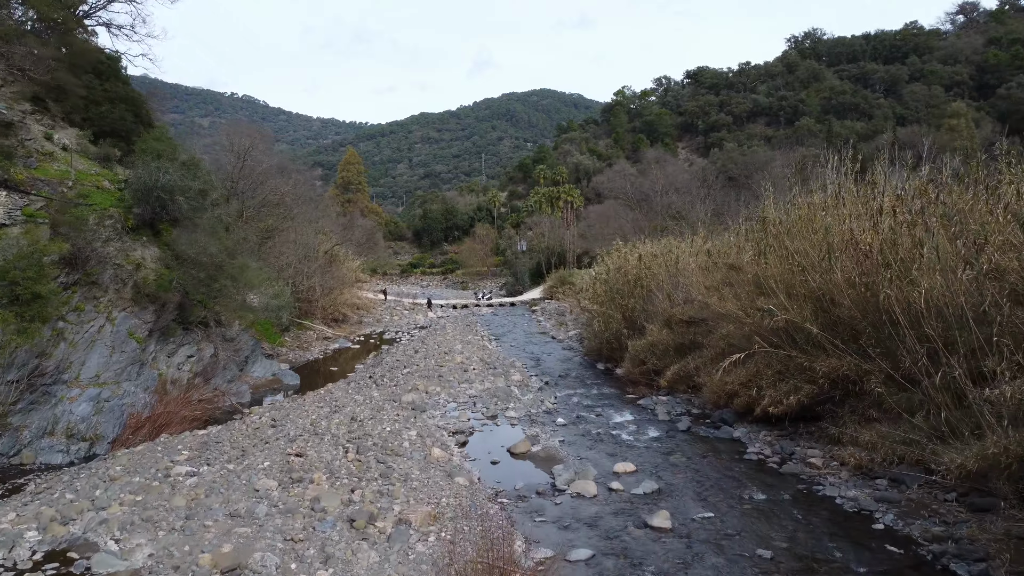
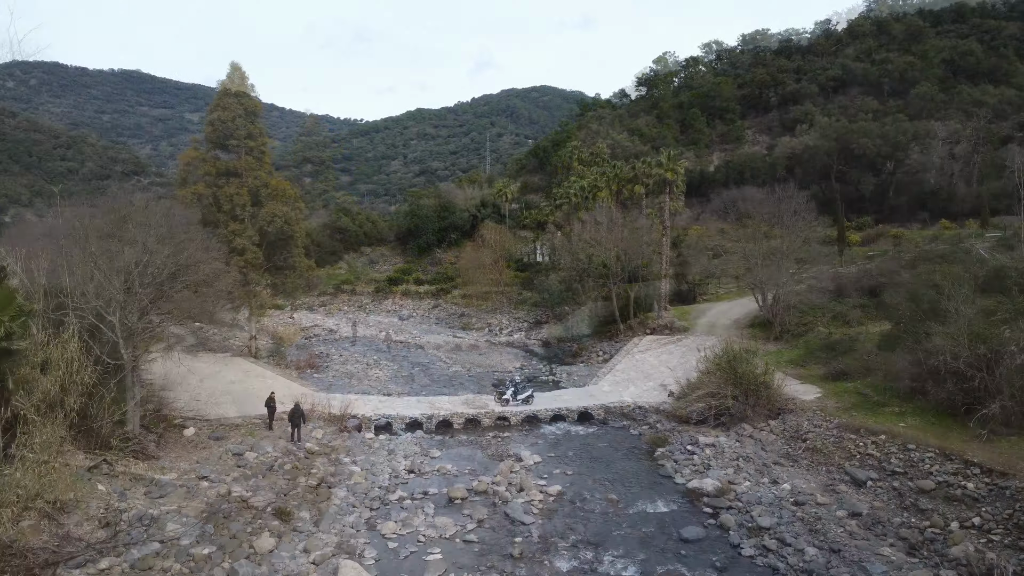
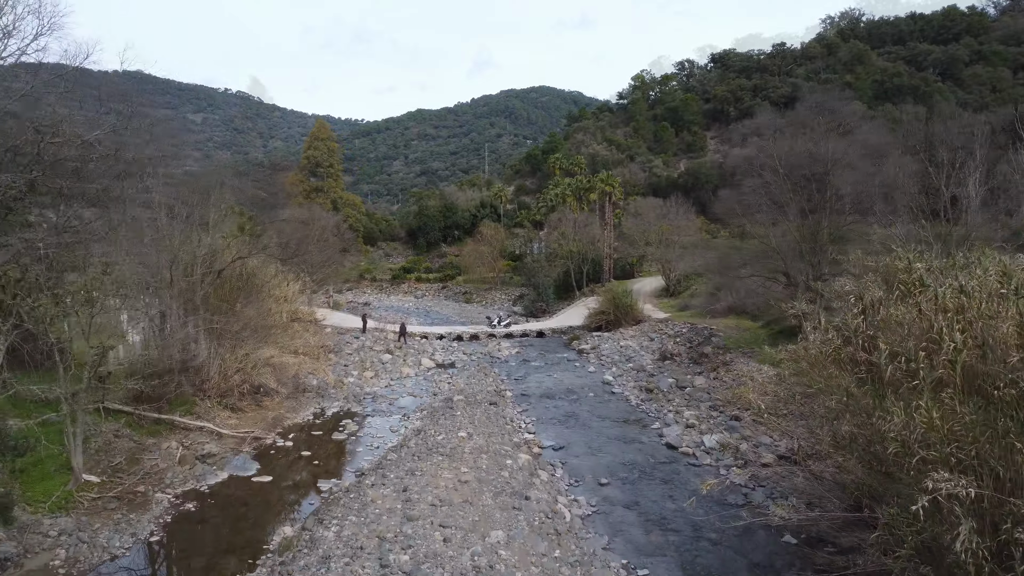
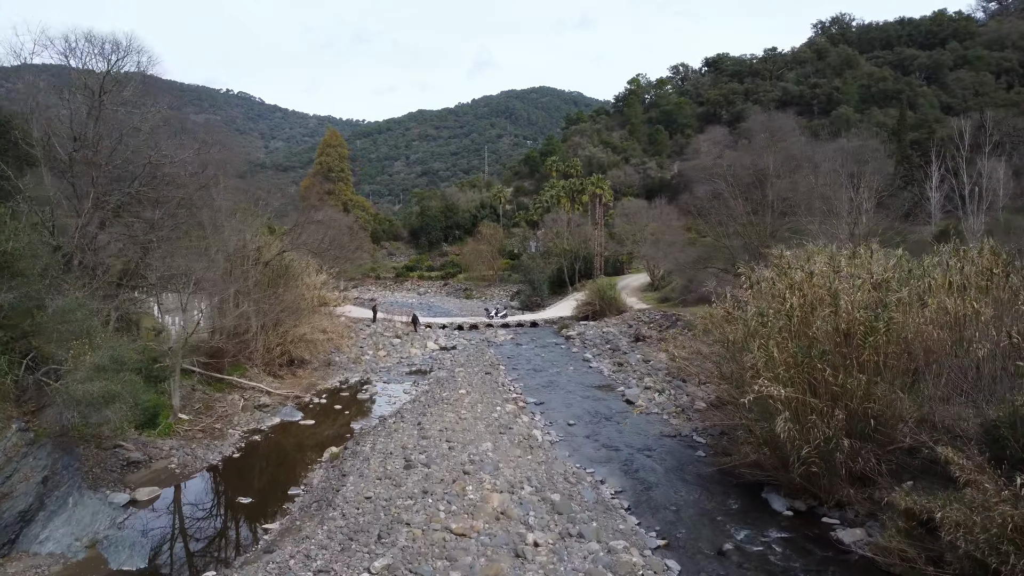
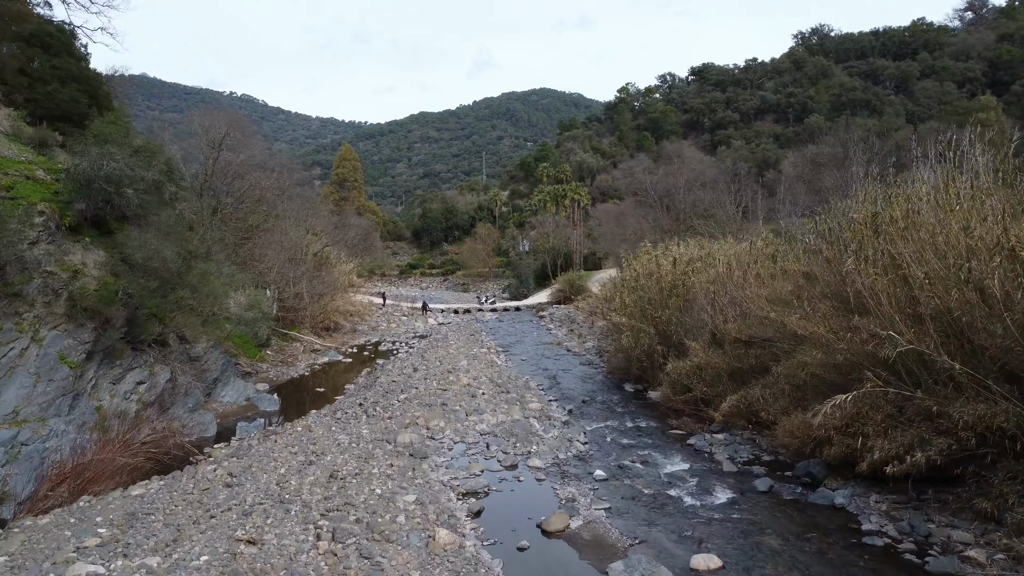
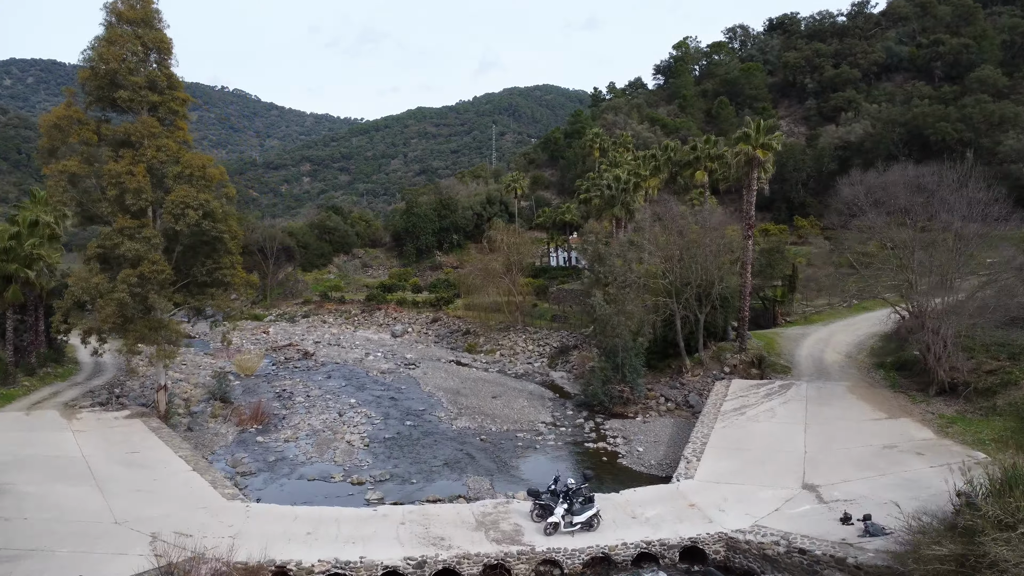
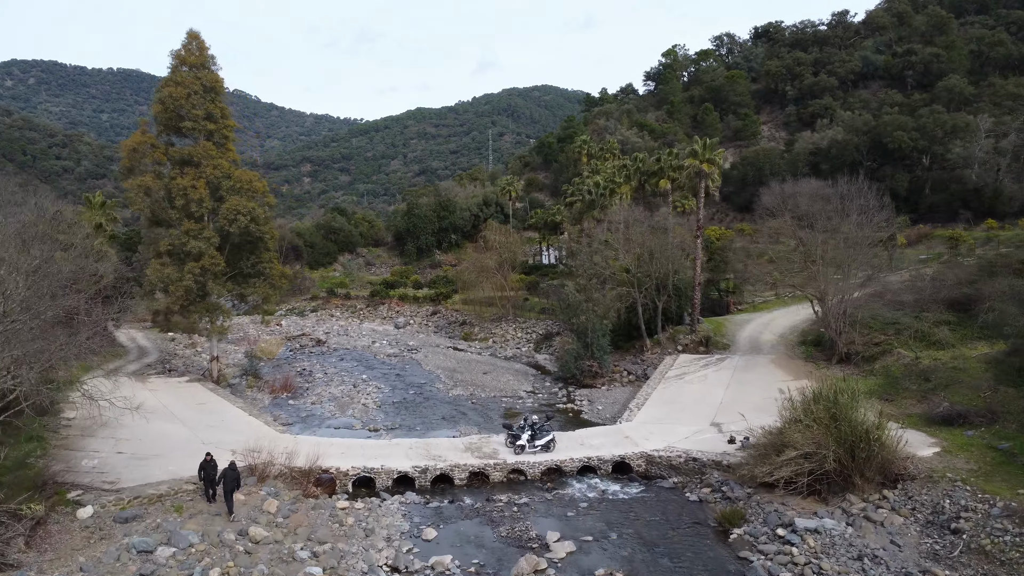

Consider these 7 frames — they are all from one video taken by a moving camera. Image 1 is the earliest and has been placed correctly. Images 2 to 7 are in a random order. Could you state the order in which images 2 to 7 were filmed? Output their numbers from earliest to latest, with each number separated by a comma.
5, 4, 3, 2, 7, 6
